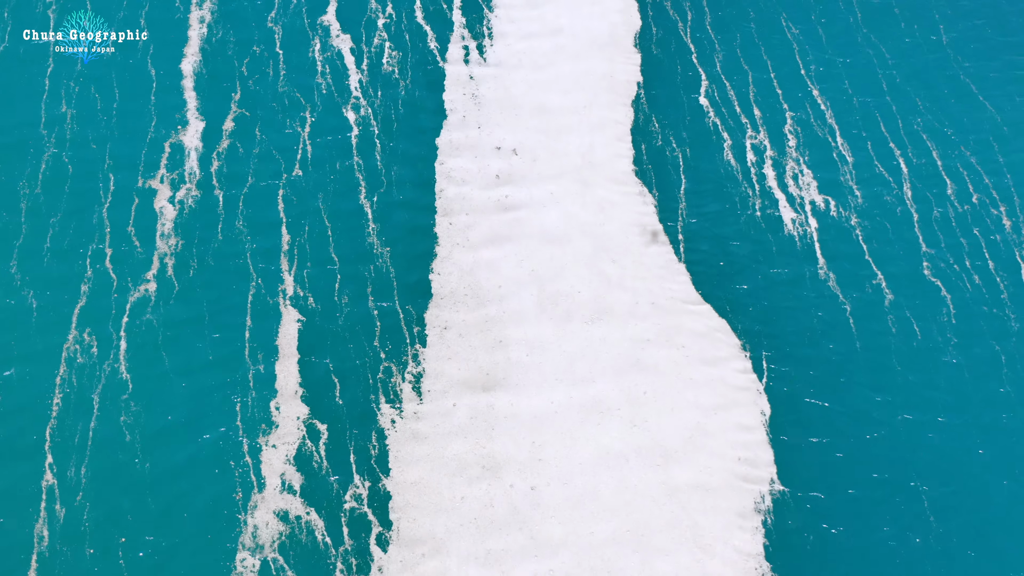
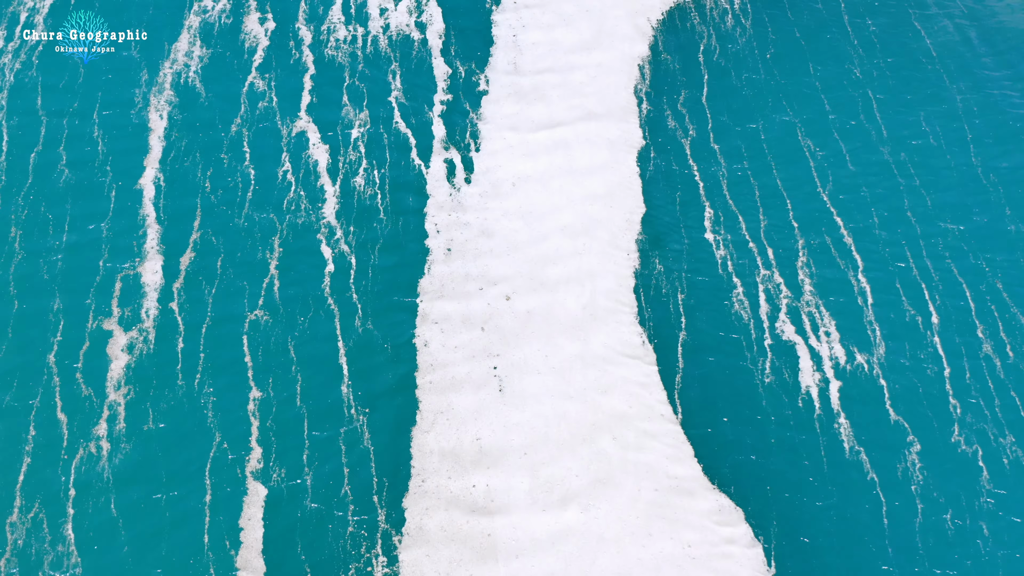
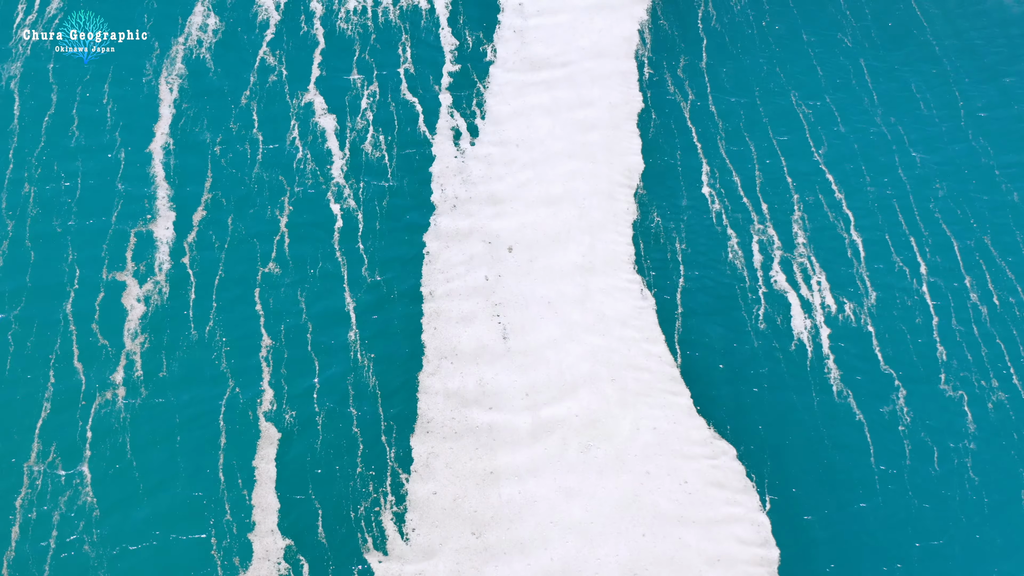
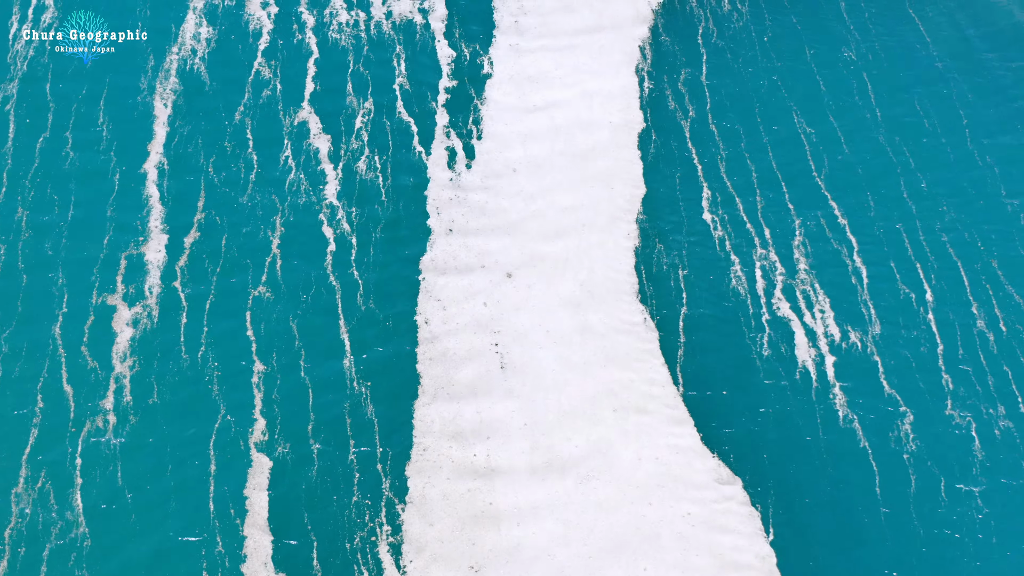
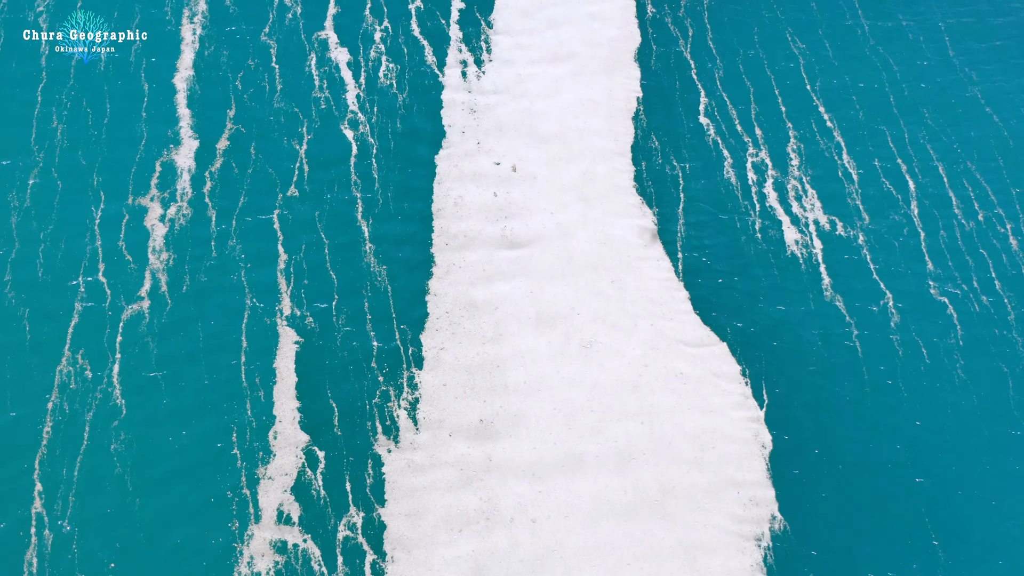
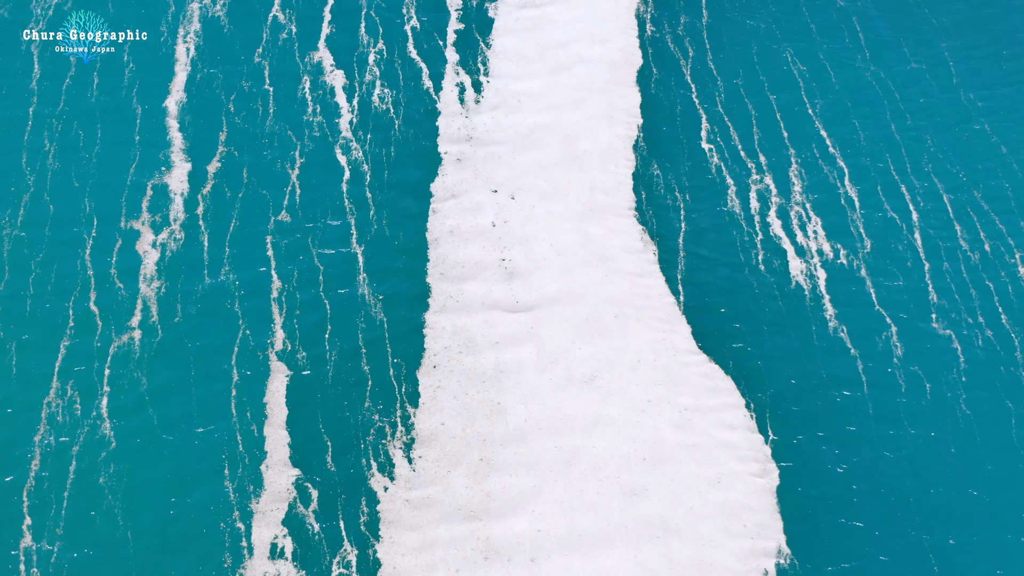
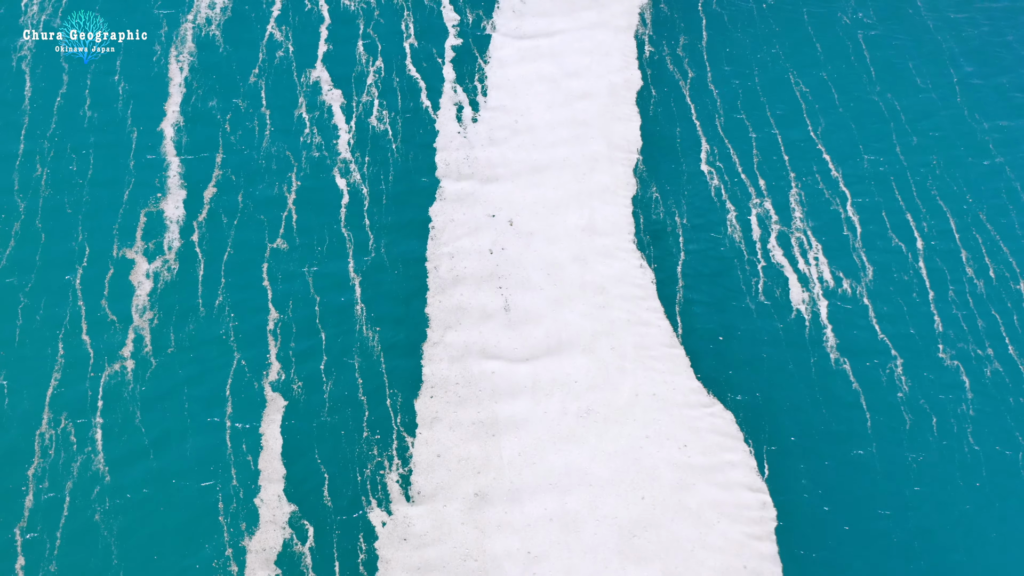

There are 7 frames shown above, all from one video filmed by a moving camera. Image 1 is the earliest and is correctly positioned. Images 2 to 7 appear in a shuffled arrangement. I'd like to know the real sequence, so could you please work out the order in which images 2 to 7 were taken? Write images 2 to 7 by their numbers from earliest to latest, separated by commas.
5, 6, 7, 3, 4, 2
